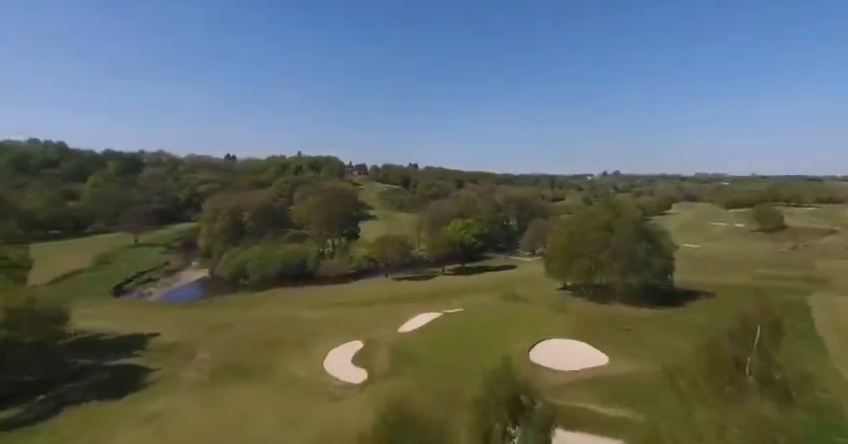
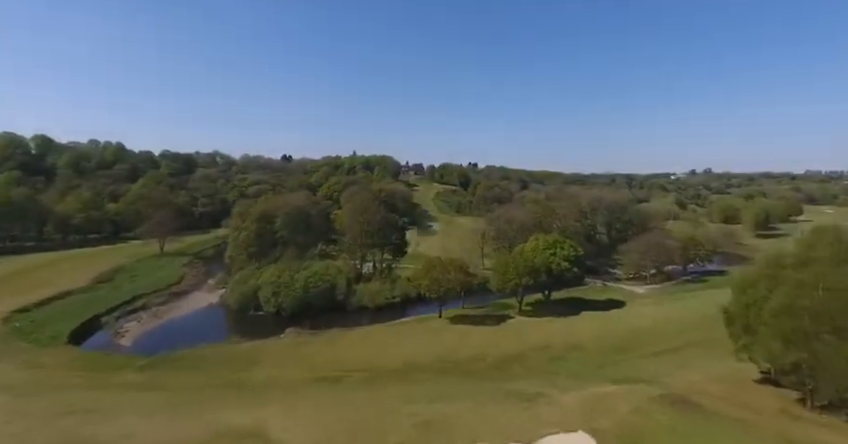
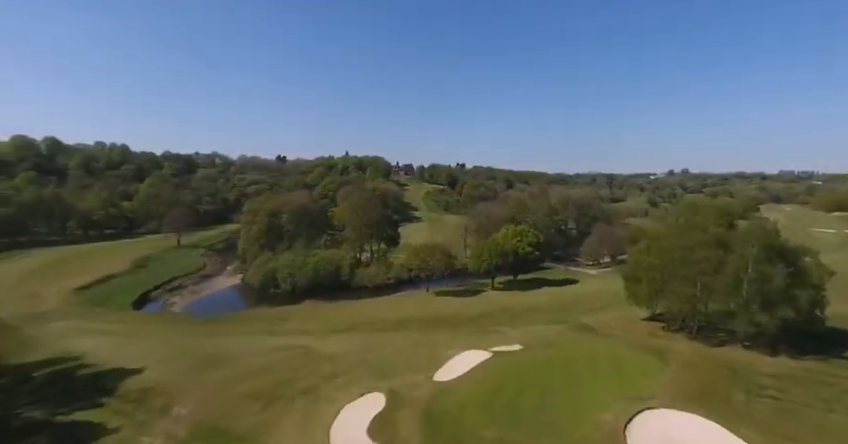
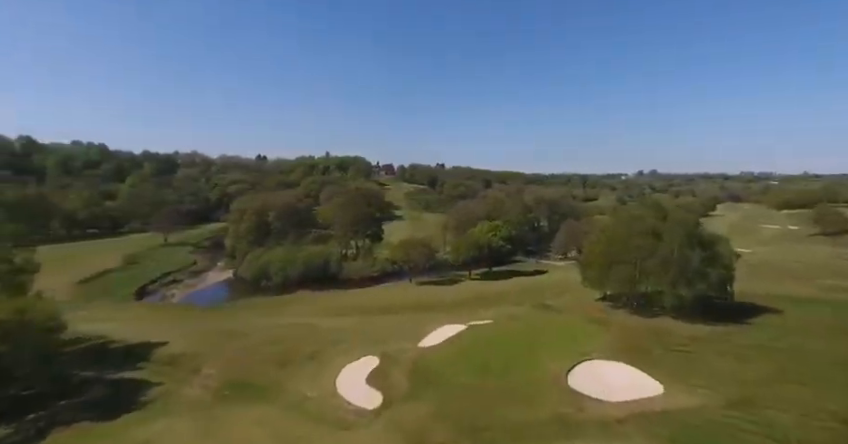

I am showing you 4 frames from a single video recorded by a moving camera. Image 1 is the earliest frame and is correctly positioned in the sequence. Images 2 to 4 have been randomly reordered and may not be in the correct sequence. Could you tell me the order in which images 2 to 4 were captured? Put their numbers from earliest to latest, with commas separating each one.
4, 3, 2
